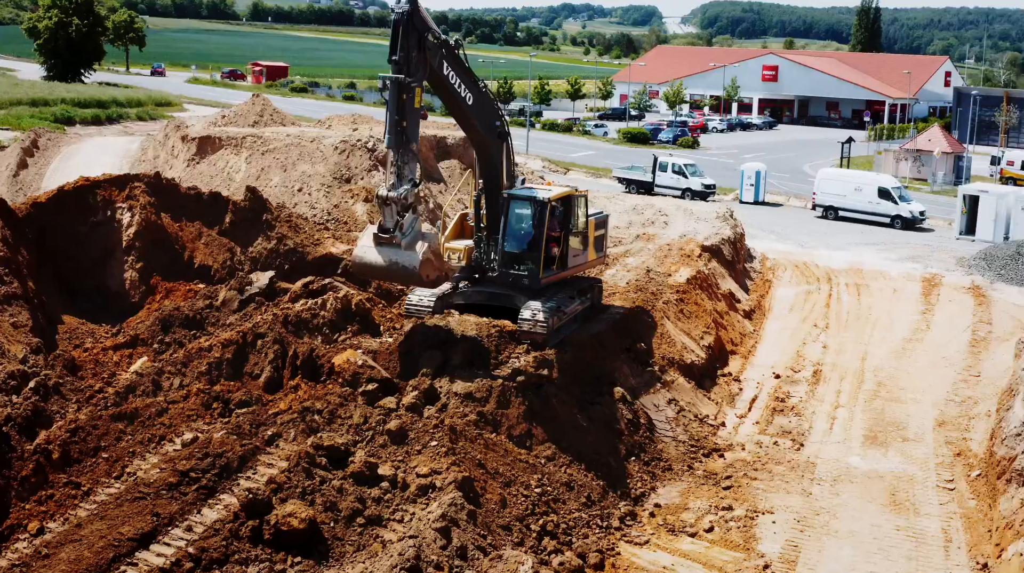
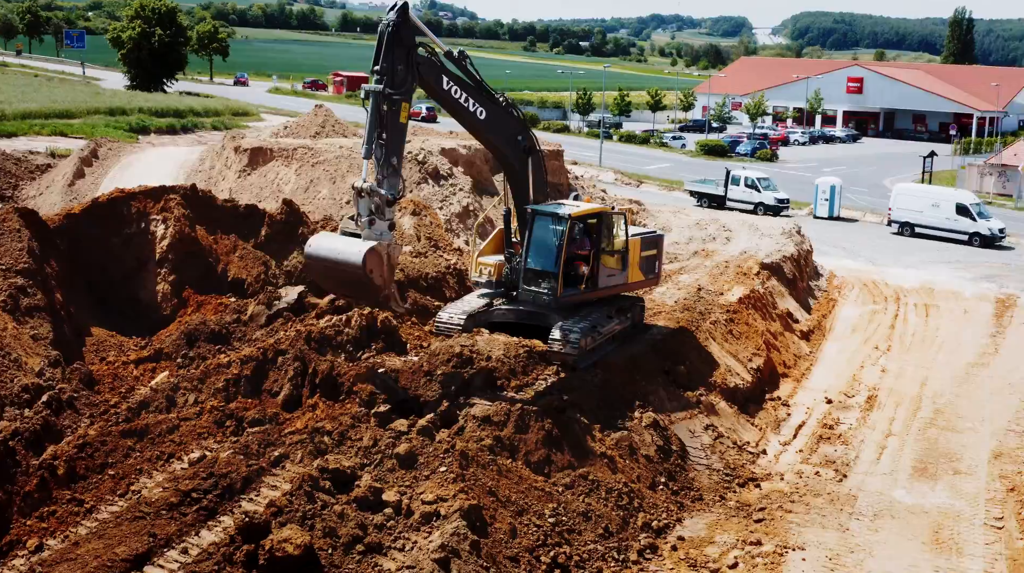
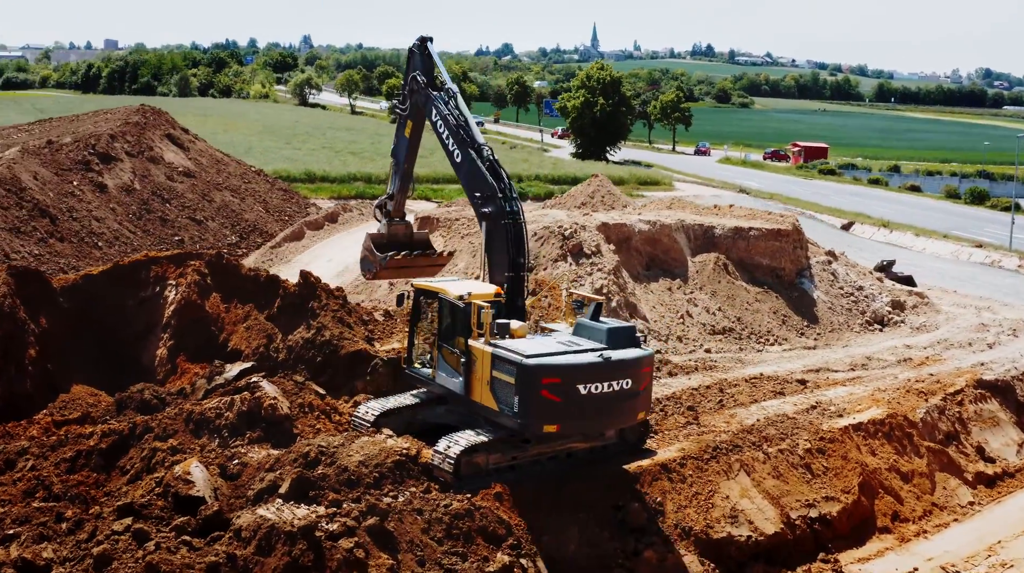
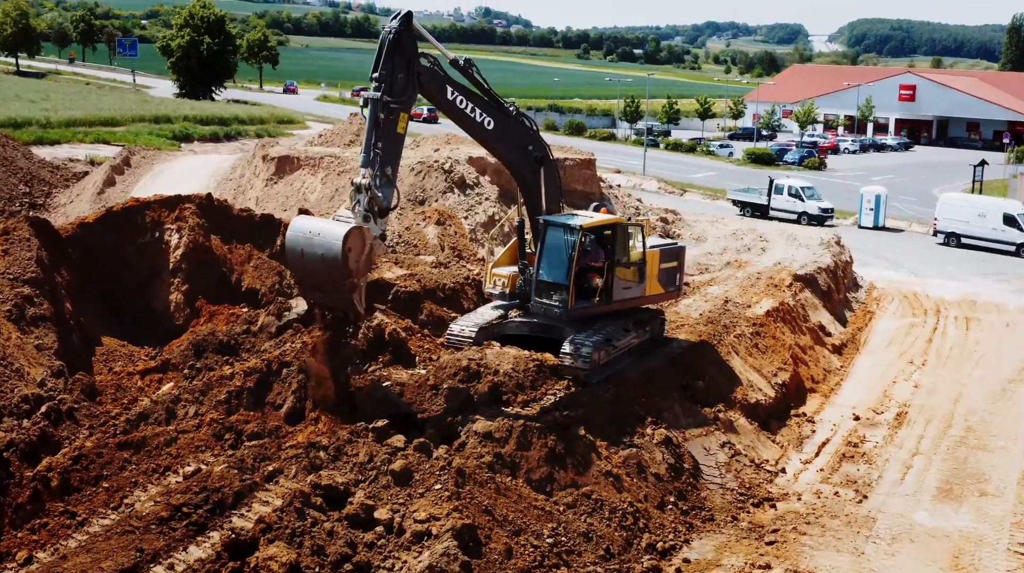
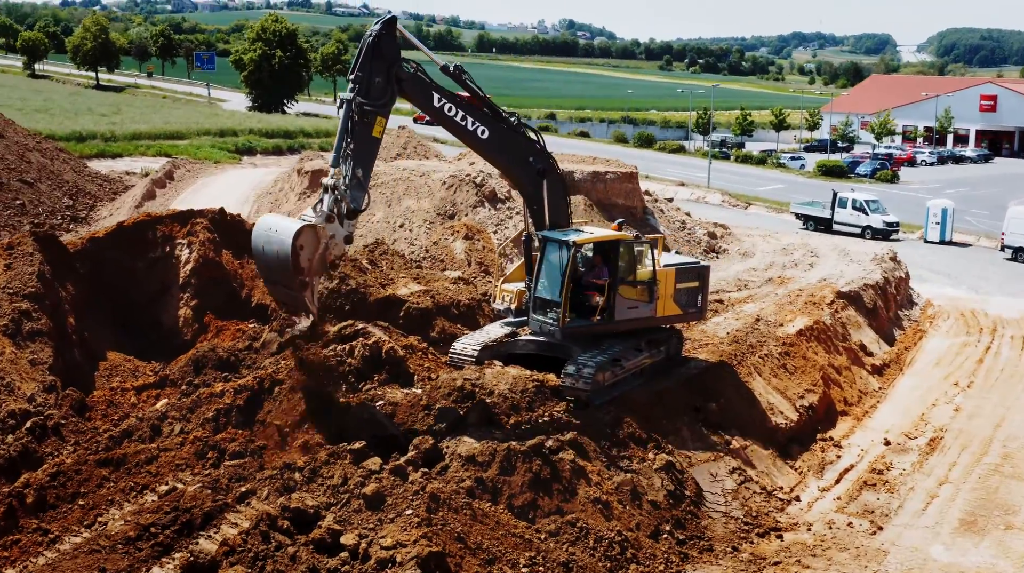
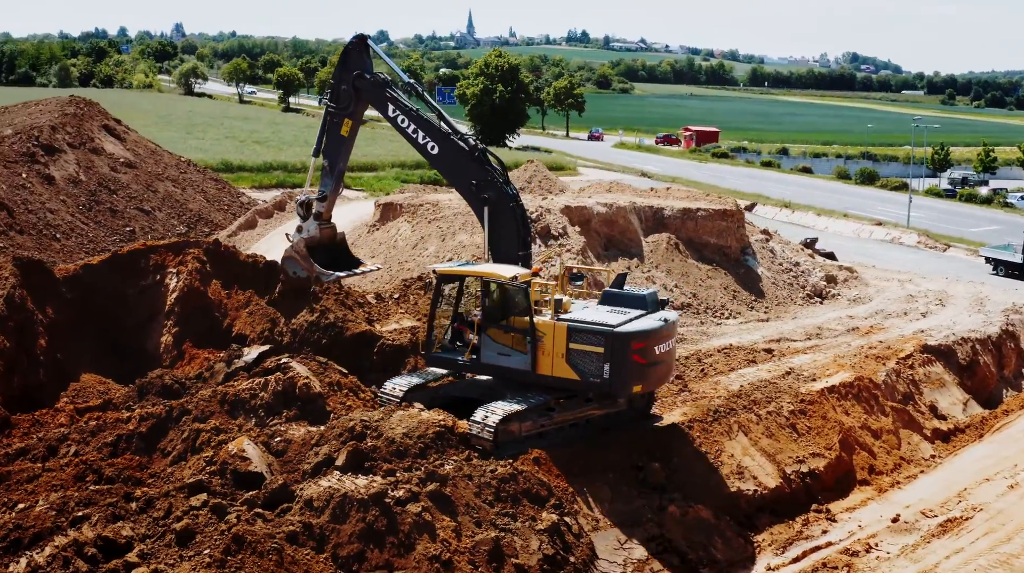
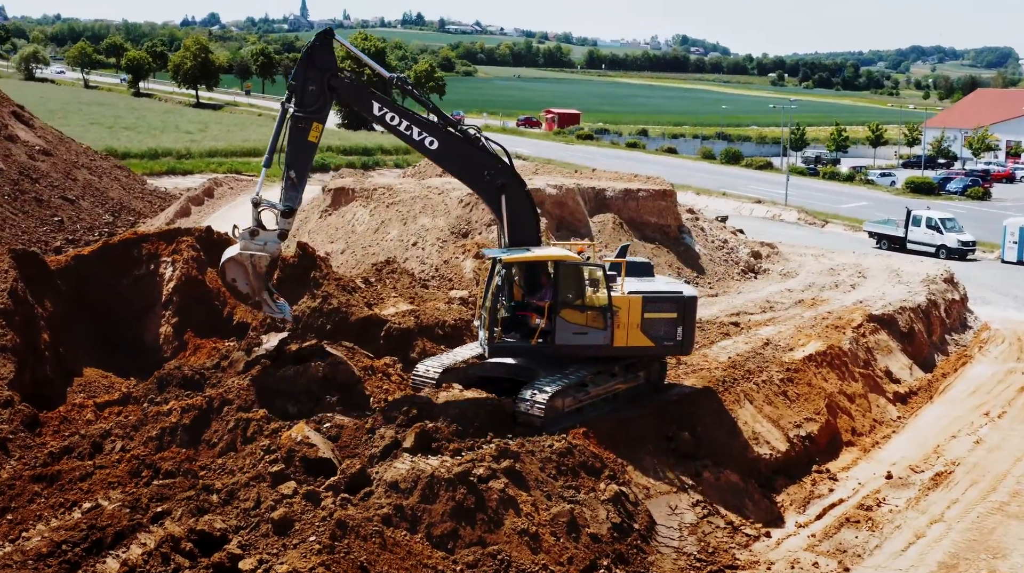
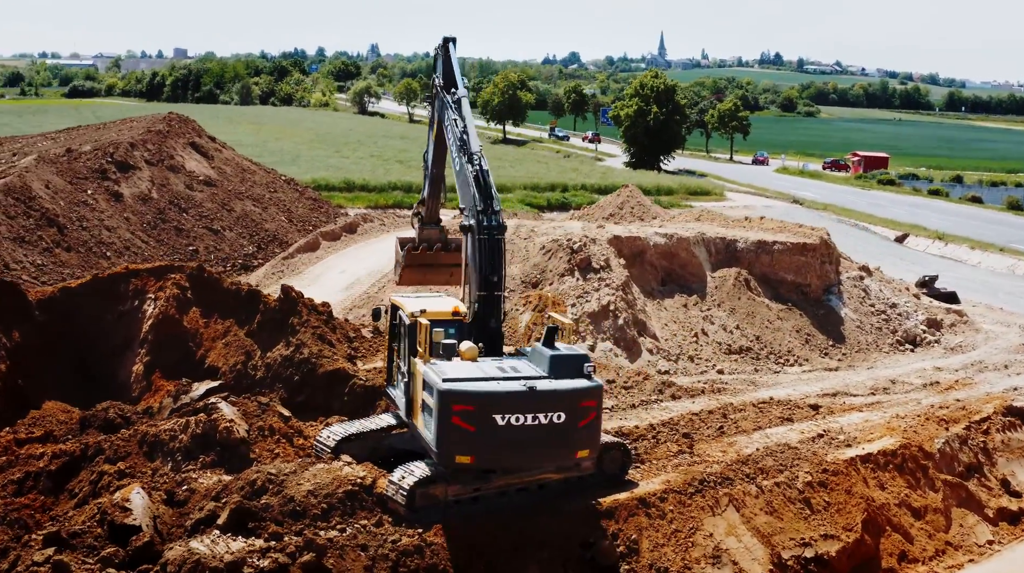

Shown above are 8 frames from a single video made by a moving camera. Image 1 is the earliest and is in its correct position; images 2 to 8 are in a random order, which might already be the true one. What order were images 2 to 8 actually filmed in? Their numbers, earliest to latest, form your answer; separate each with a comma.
2, 4, 5, 7, 6, 3, 8
